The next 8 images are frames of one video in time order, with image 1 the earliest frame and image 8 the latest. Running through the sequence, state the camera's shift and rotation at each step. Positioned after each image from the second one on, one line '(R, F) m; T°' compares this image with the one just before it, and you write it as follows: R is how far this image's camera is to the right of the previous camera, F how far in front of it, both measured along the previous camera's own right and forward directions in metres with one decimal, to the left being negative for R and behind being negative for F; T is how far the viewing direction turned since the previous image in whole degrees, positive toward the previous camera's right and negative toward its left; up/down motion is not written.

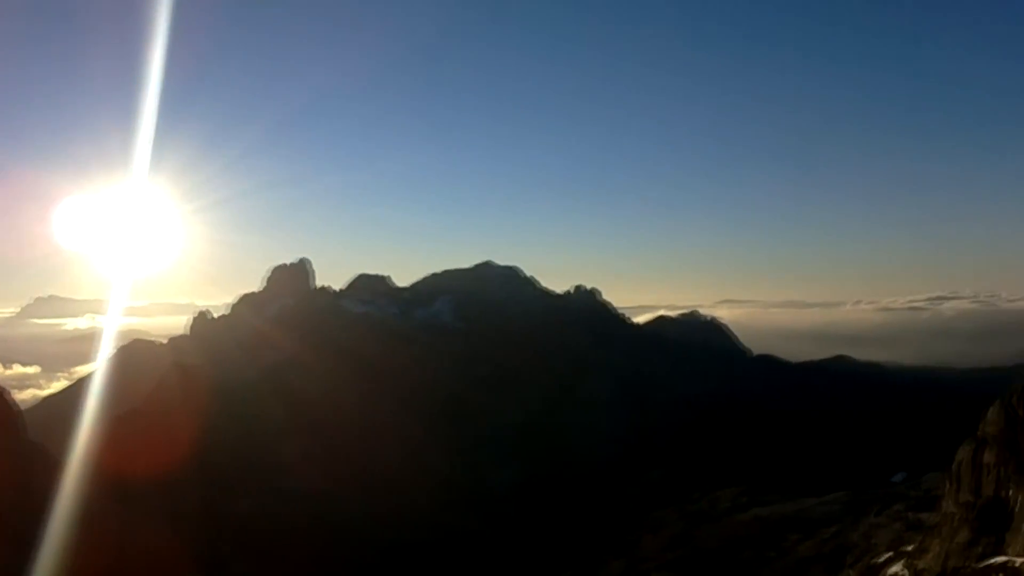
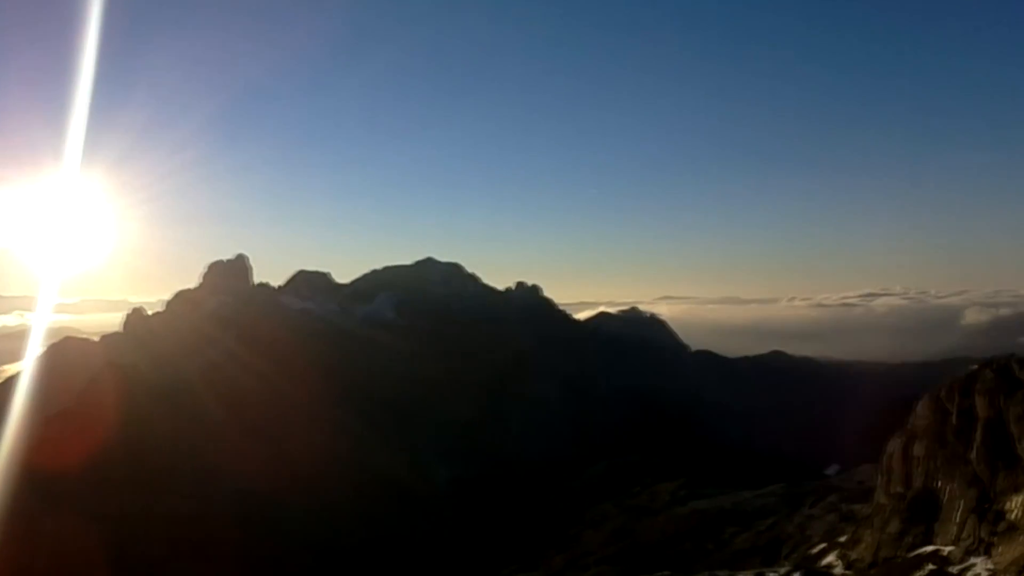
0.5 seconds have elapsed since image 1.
(+0.2, +2.6) m; +4°
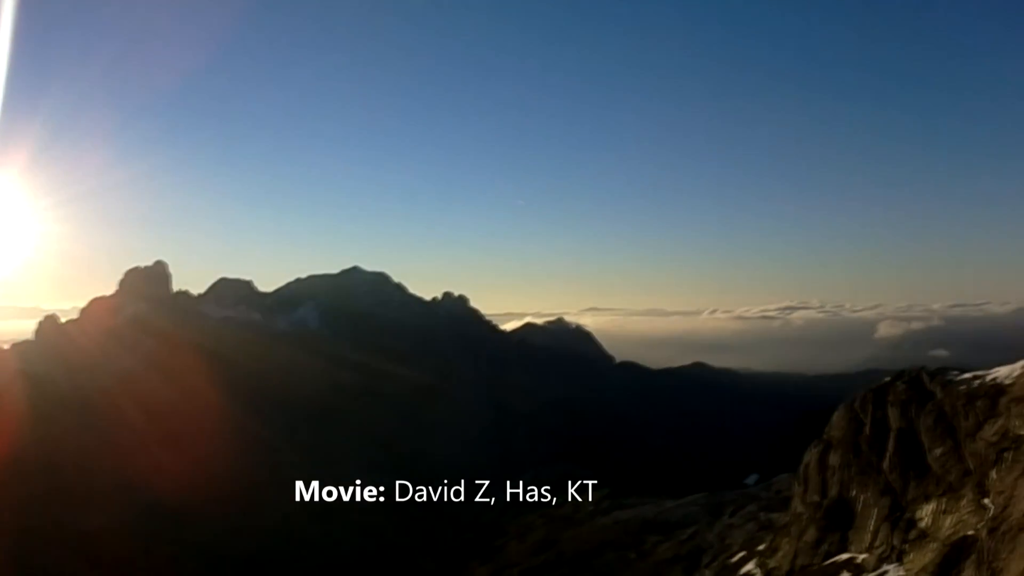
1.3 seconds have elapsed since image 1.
(+0.2, +2.4) m; +5°
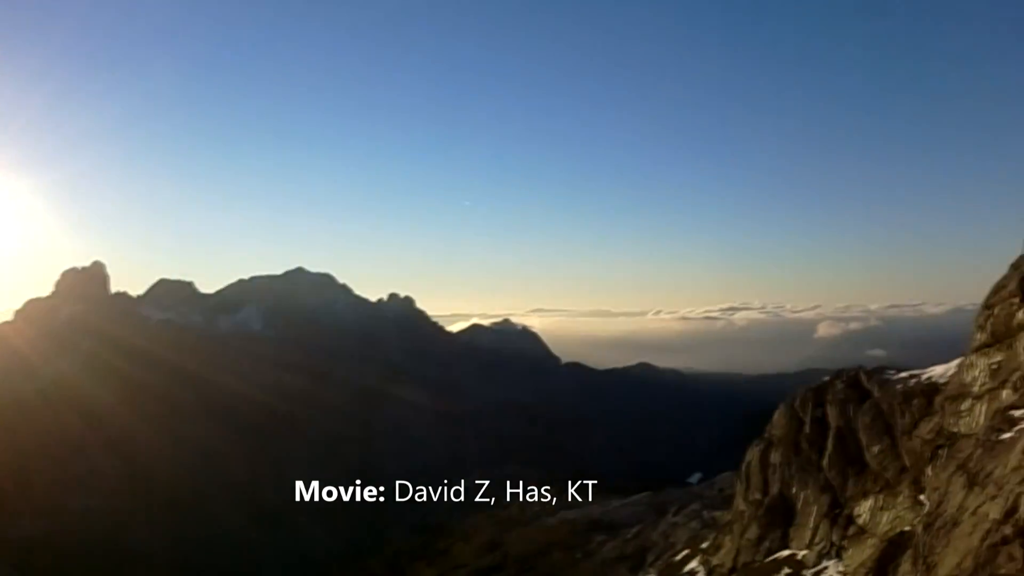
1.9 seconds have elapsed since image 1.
(+0.1, +1.3) m; +4°
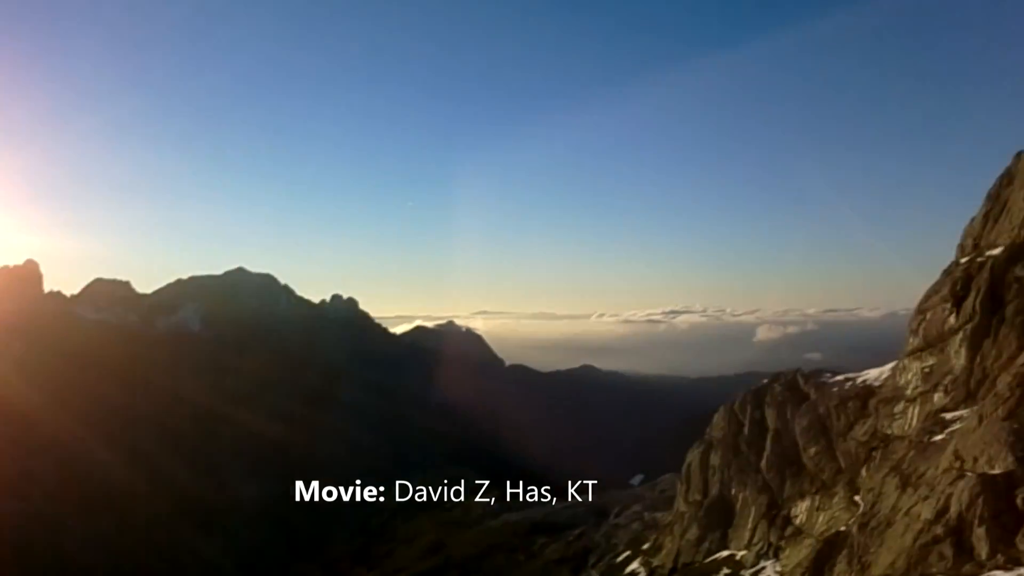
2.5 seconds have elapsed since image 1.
(+0.1, +1.1) m; +4°
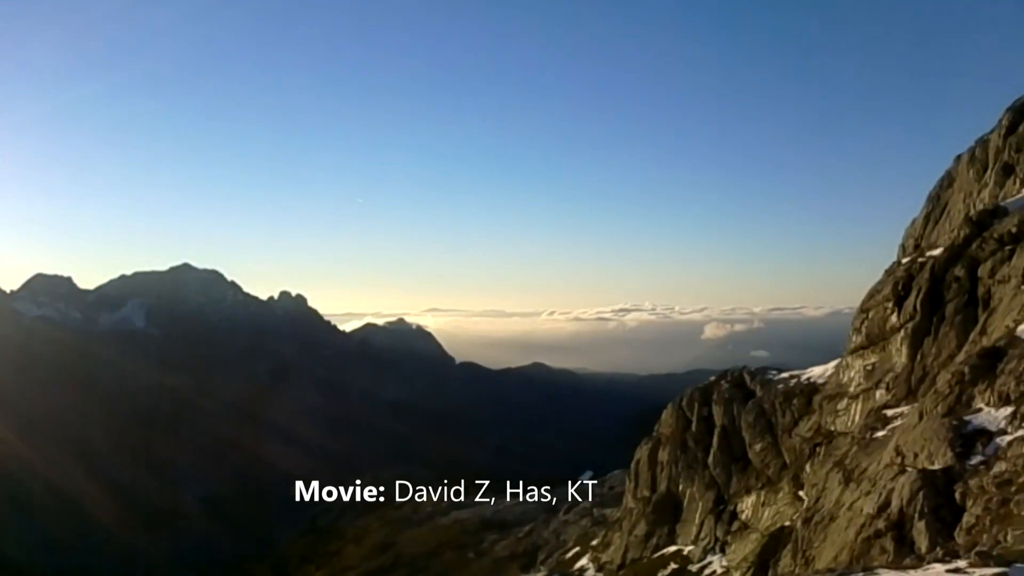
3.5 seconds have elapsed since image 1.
(0.0, +0.7) m; +3°
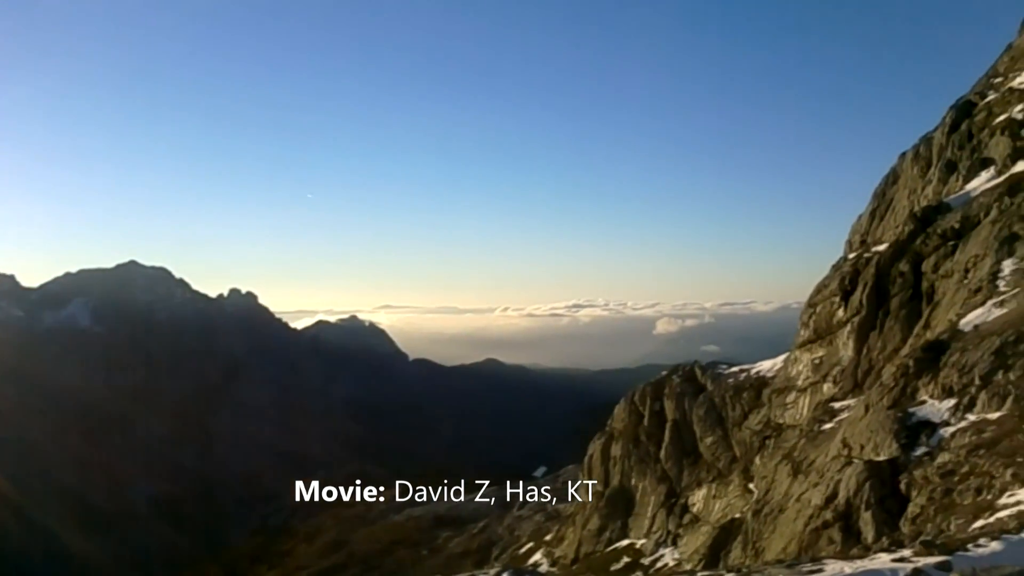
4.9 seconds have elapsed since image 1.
(+0.1, +0.6) m; +3°
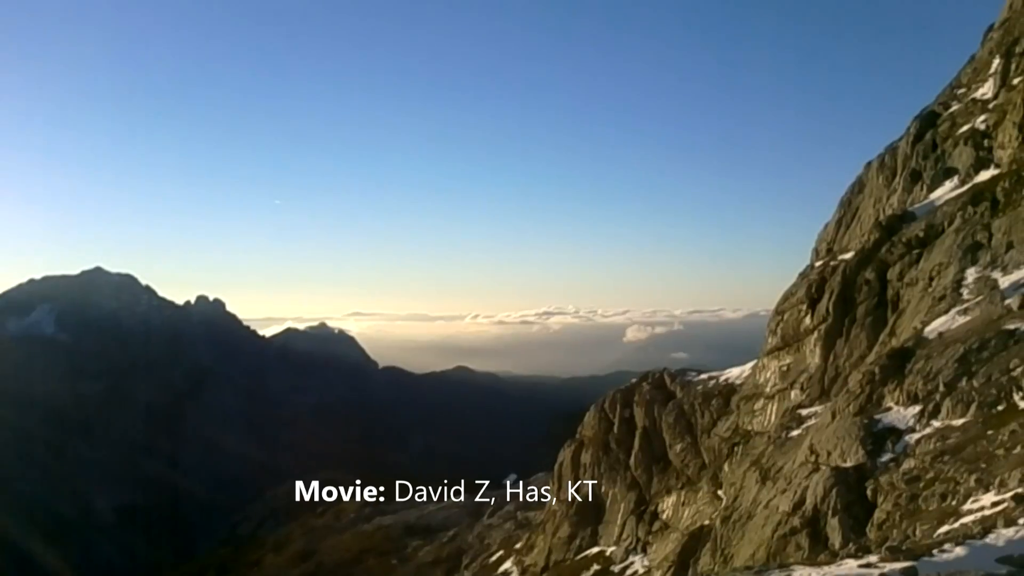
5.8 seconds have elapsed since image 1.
(+0.1, +0.4) m; +2°
